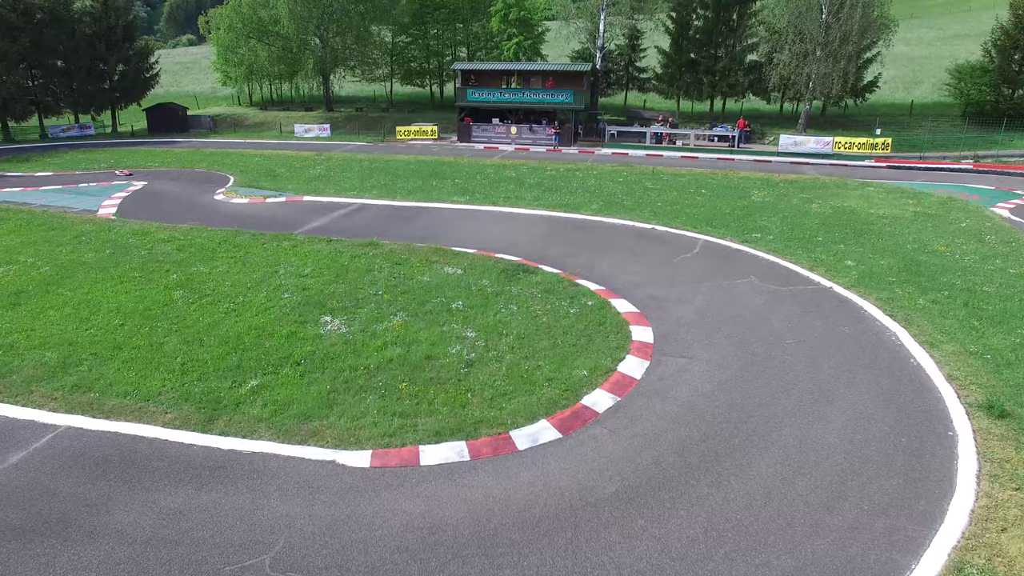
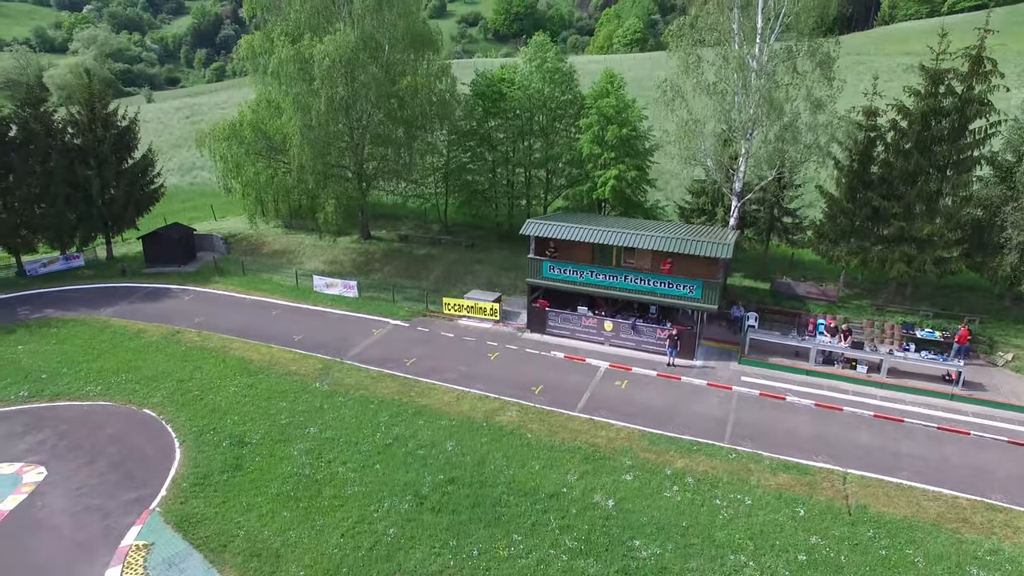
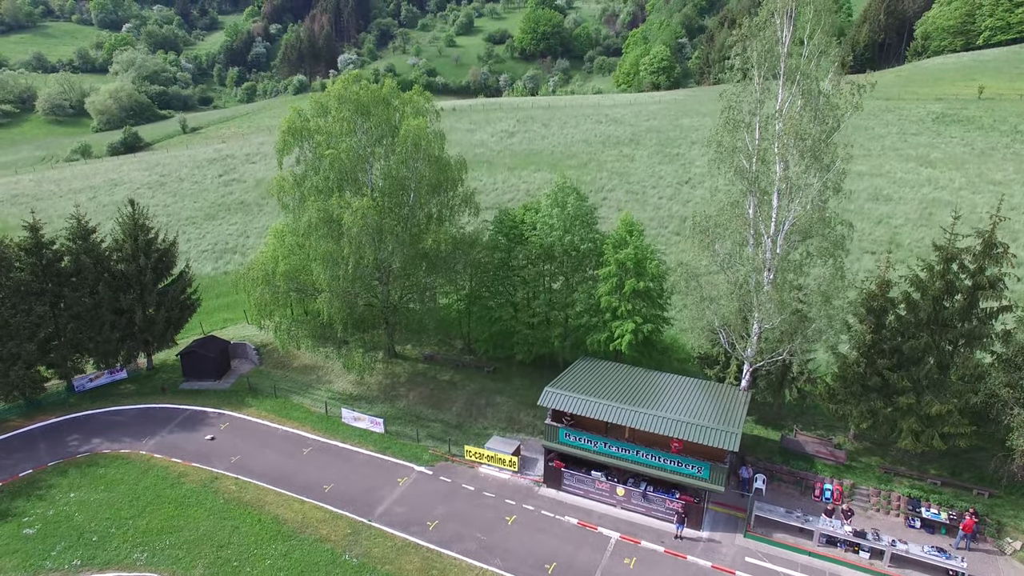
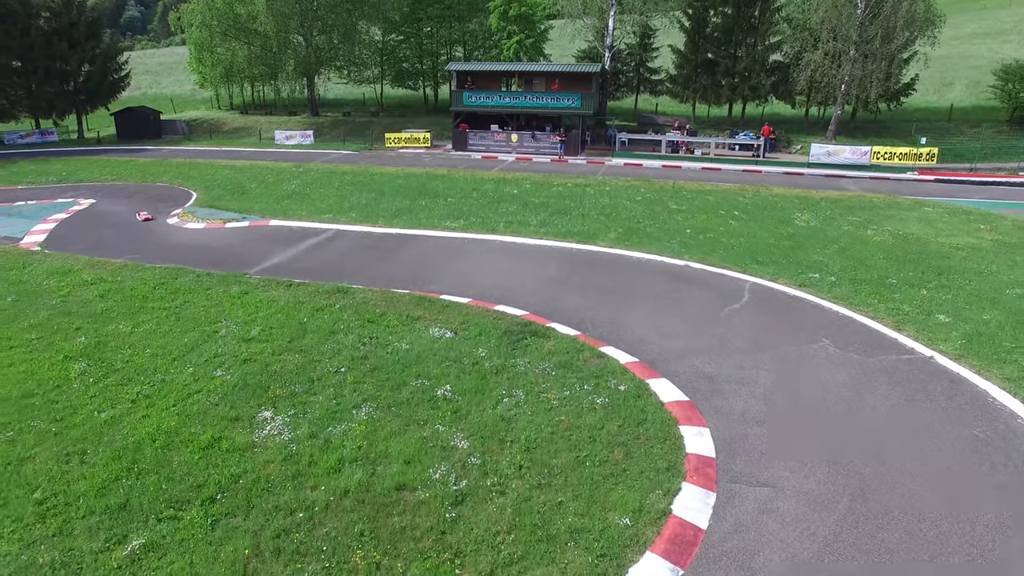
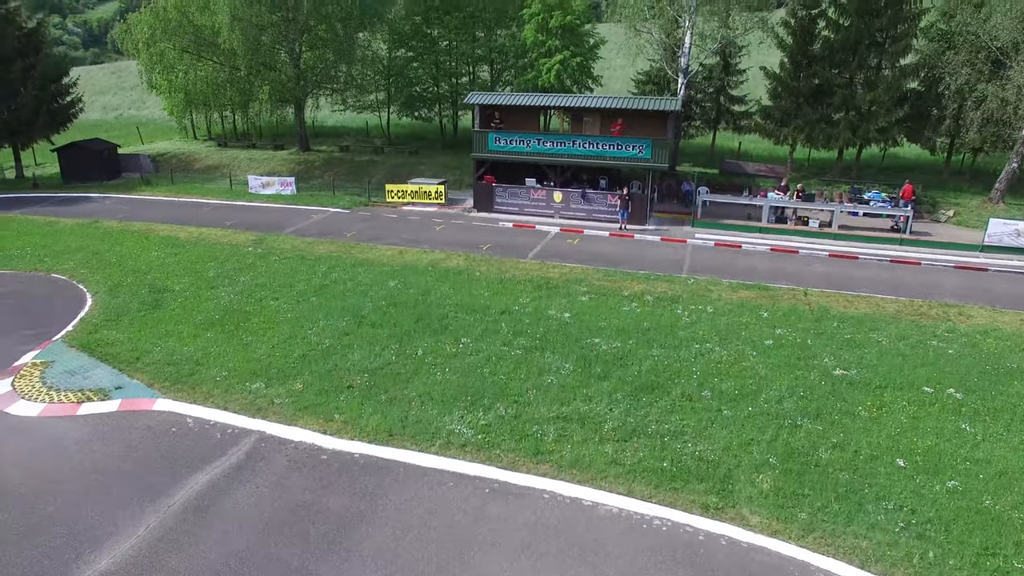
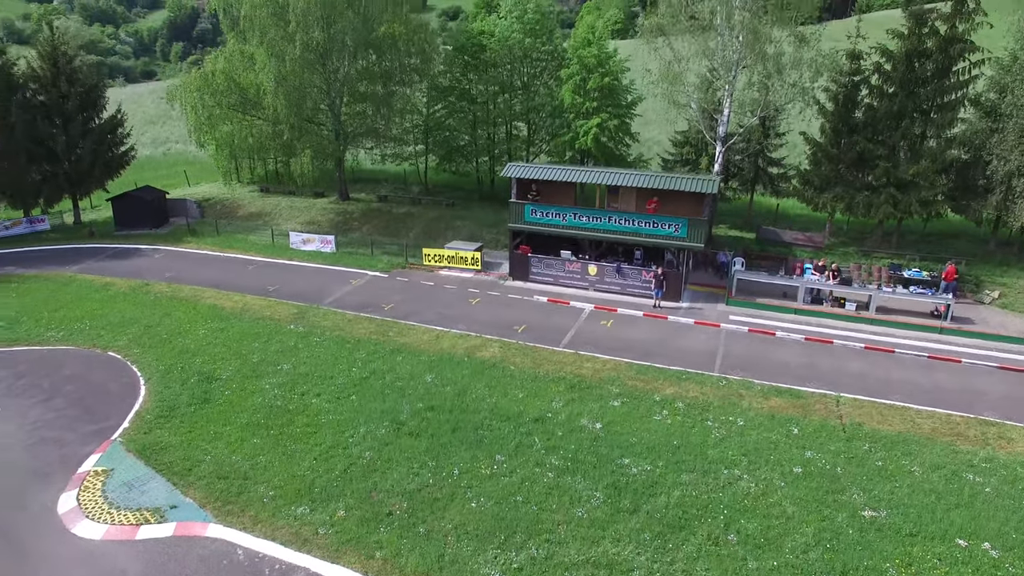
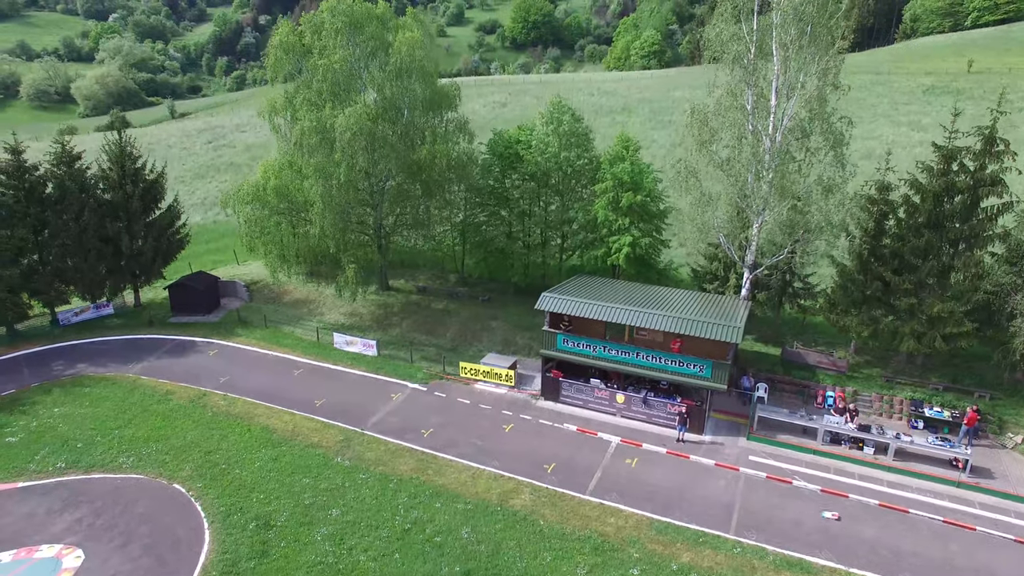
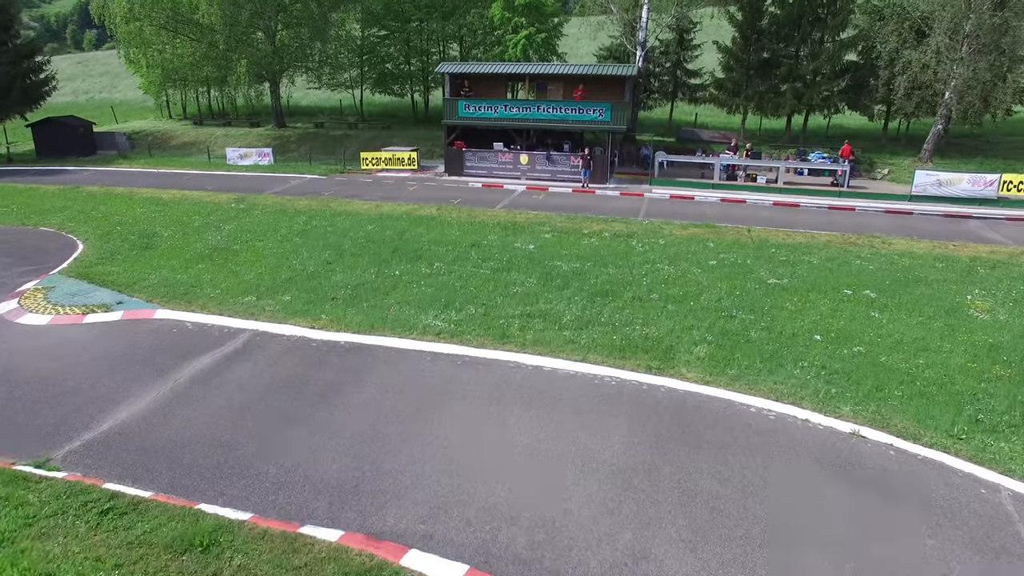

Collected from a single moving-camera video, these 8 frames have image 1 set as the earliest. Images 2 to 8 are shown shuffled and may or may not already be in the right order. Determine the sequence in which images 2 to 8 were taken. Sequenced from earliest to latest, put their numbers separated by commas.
4, 8, 5, 6, 2, 7, 3
